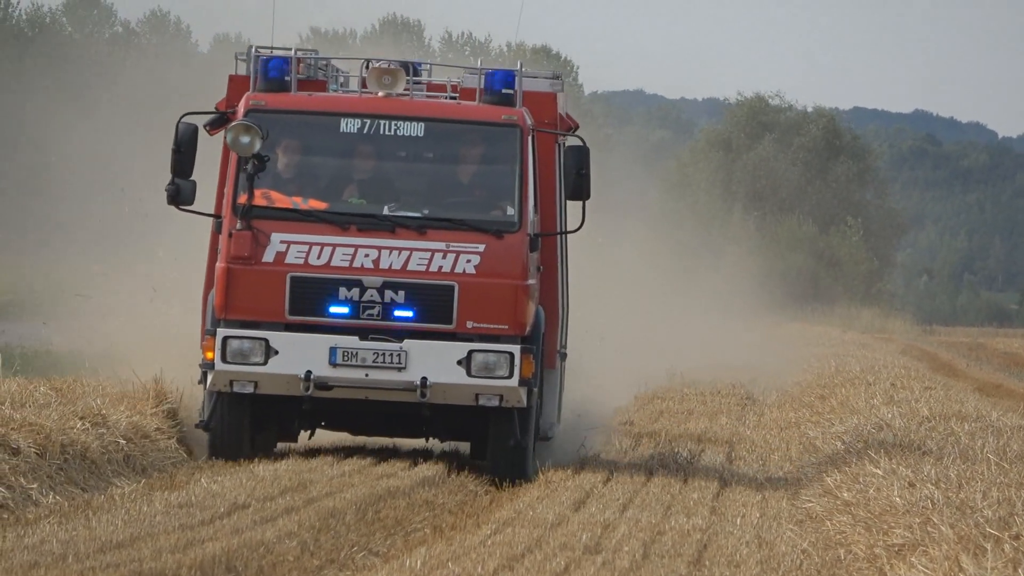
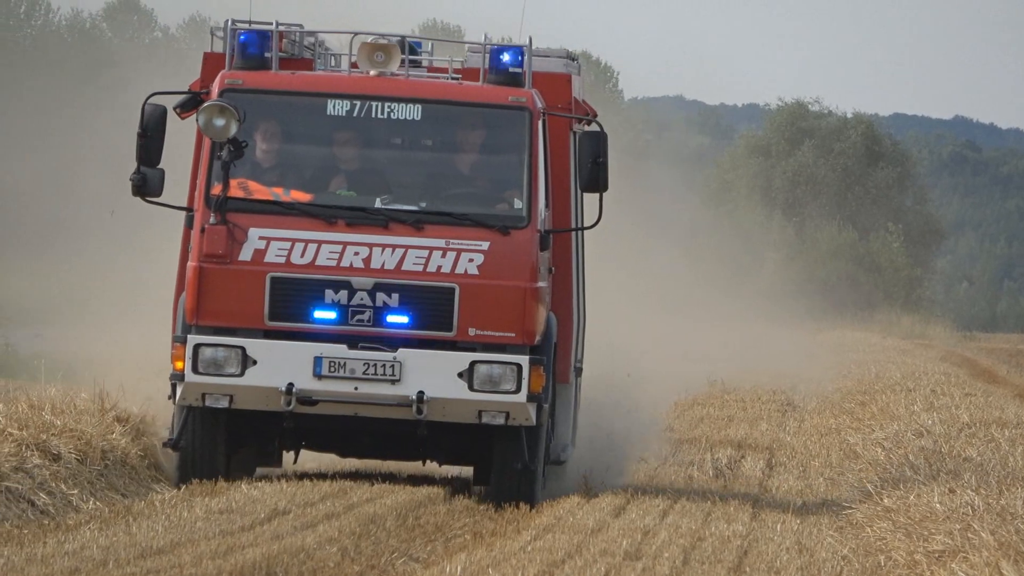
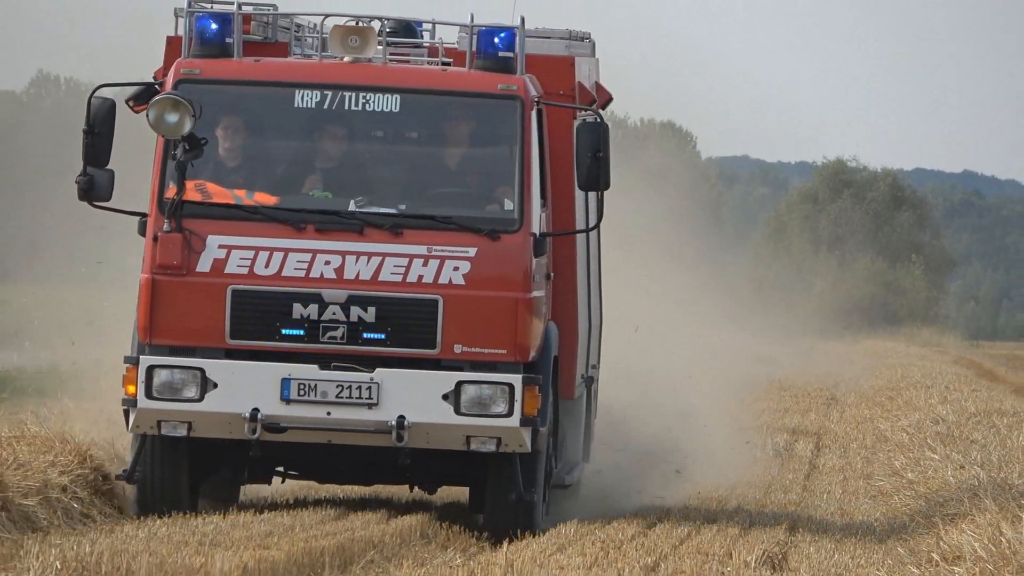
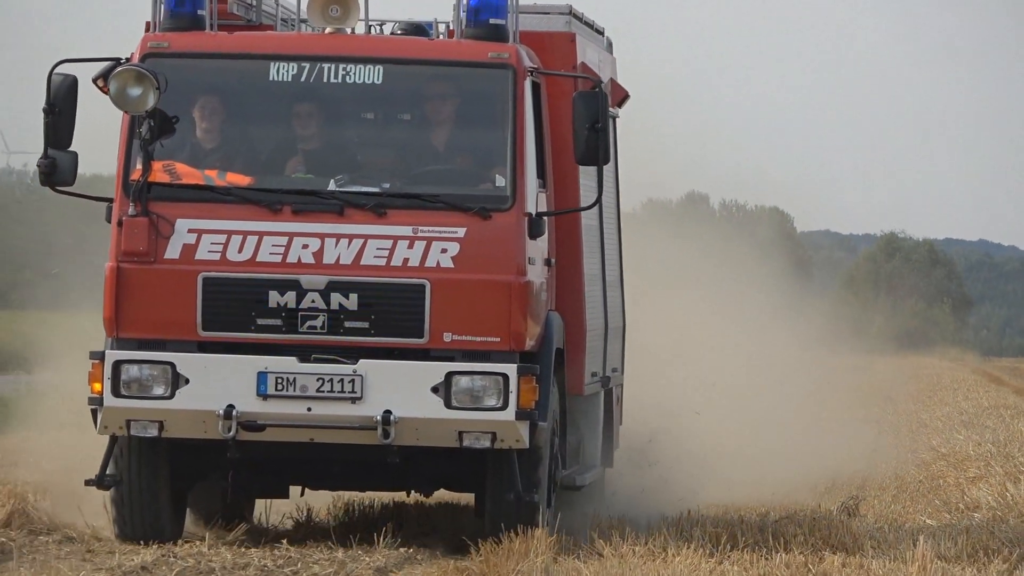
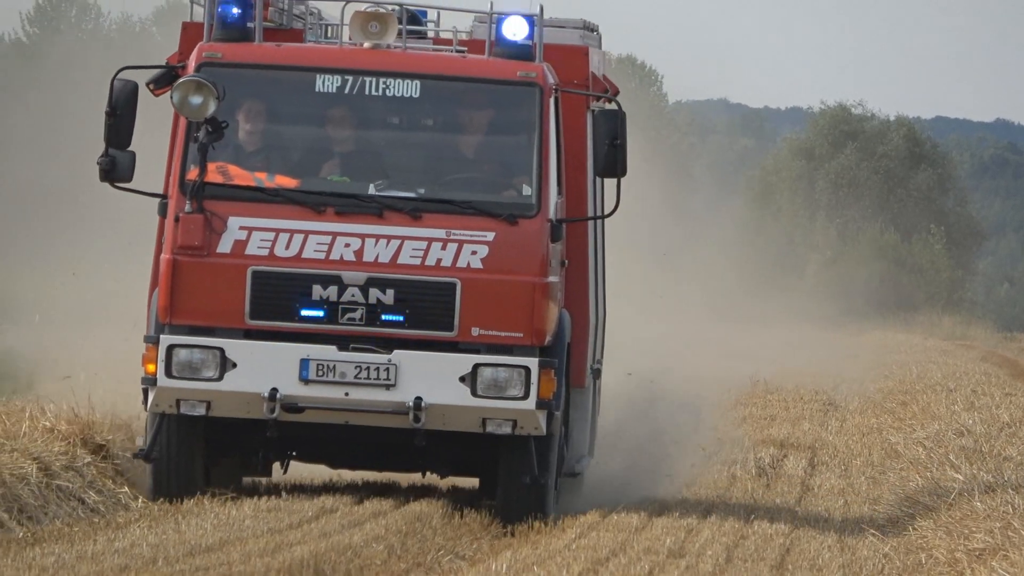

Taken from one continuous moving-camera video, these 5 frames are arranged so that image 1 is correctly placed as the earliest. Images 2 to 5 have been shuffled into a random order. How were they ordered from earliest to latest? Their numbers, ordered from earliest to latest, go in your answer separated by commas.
2, 5, 3, 4
